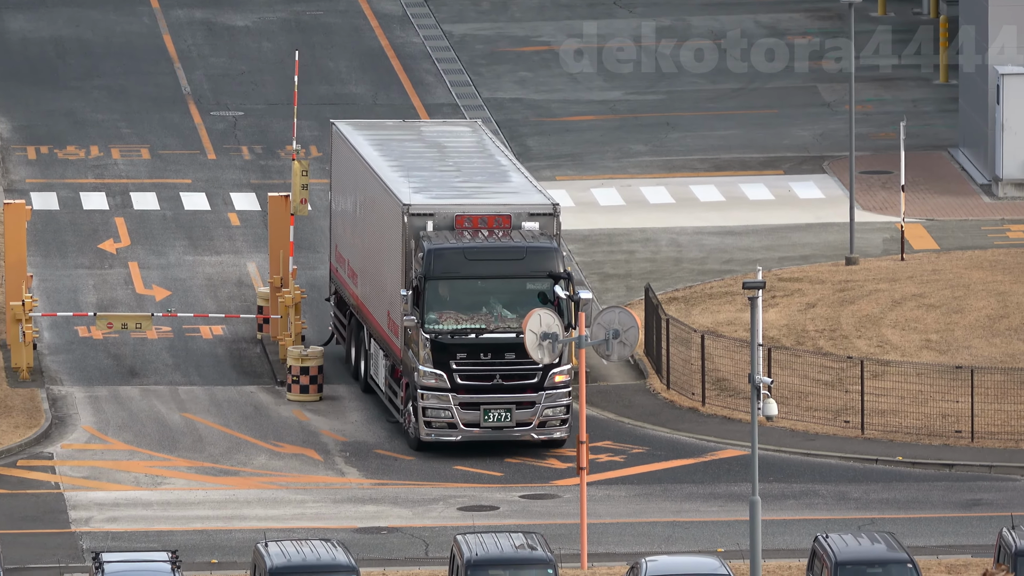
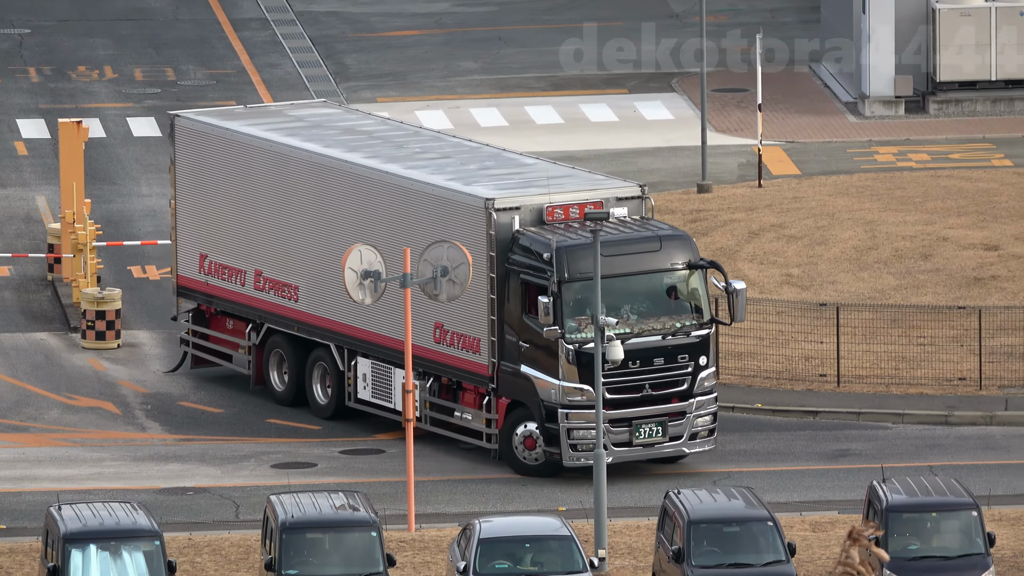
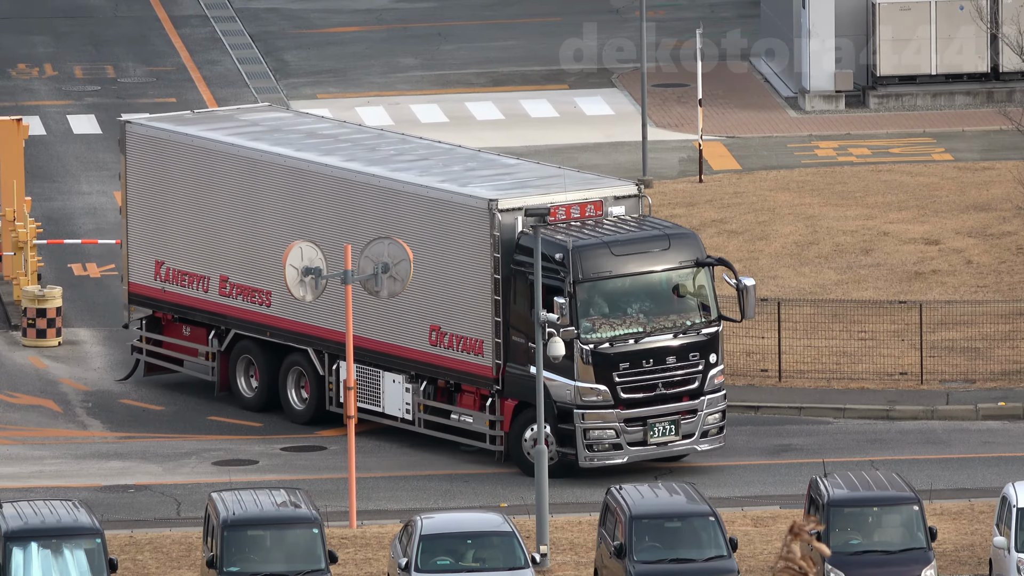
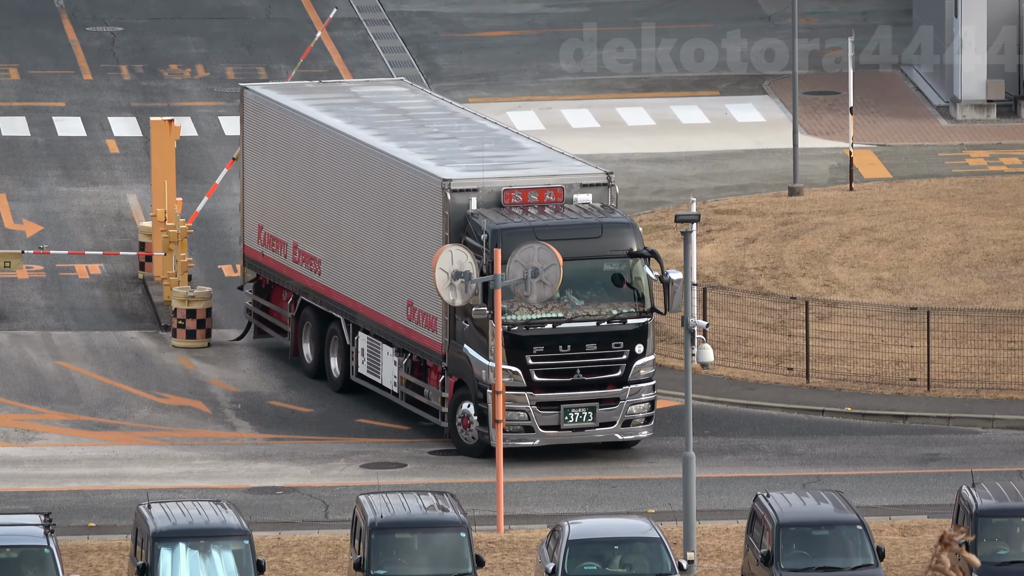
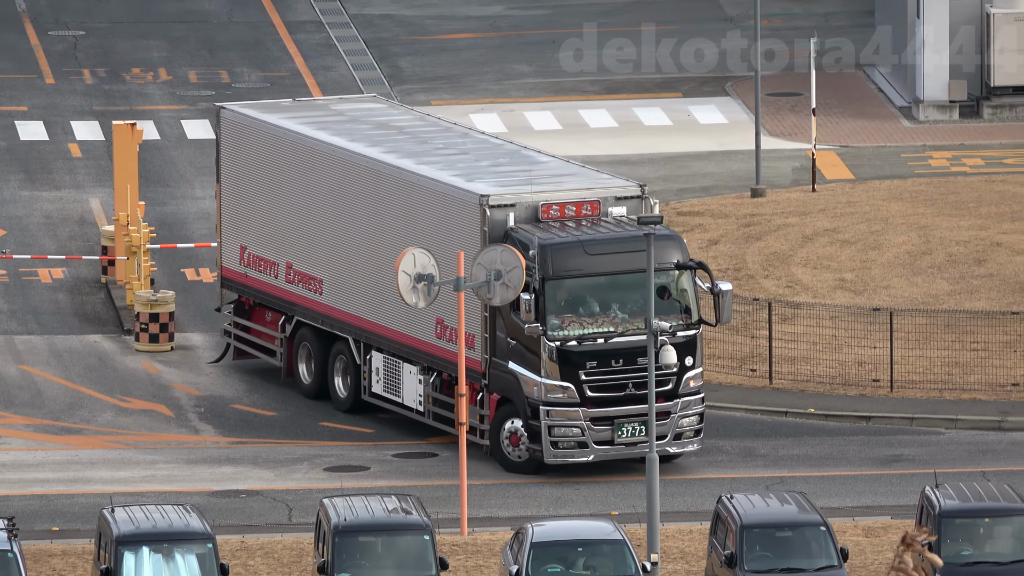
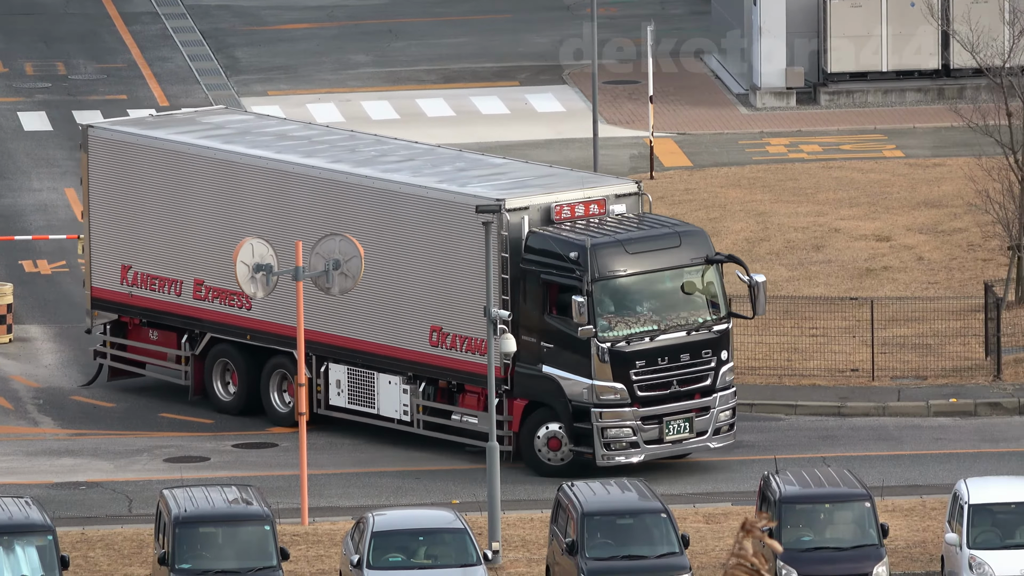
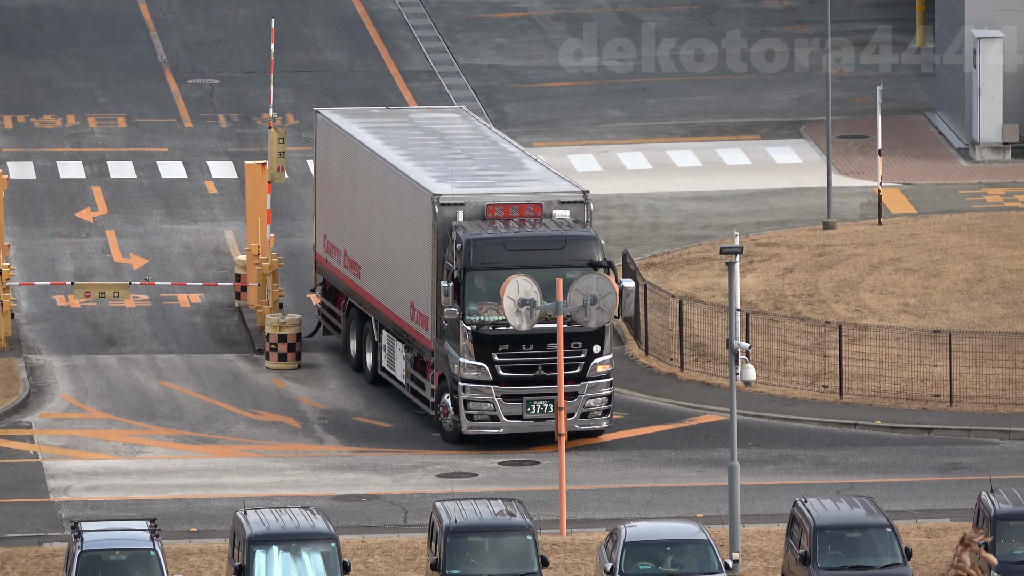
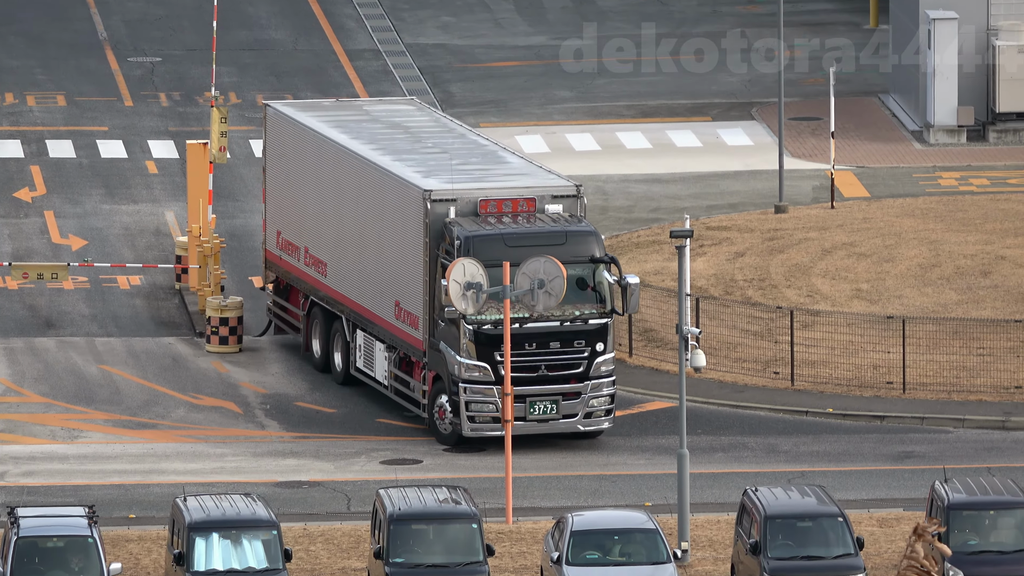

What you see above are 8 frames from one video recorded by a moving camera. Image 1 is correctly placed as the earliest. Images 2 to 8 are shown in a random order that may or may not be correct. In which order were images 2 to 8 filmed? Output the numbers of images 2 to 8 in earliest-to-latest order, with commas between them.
7, 8, 4, 5, 2, 3, 6
